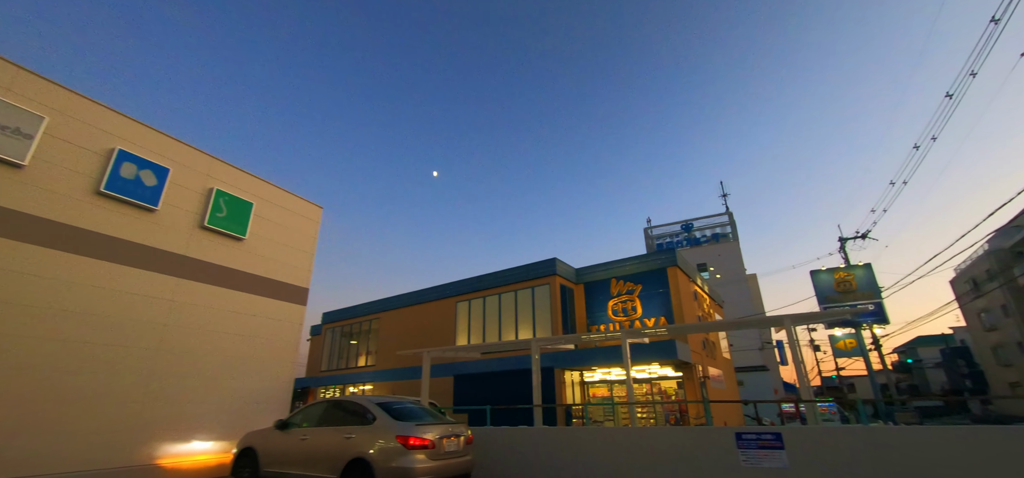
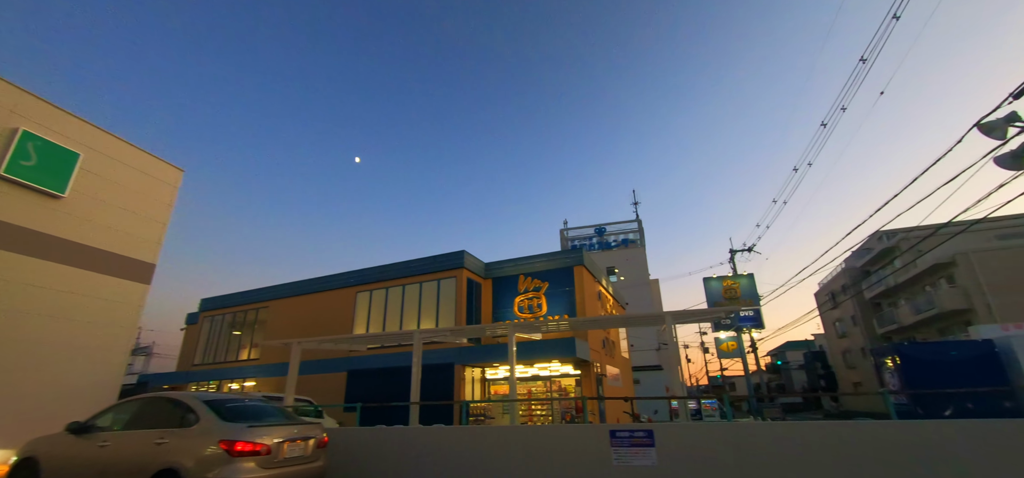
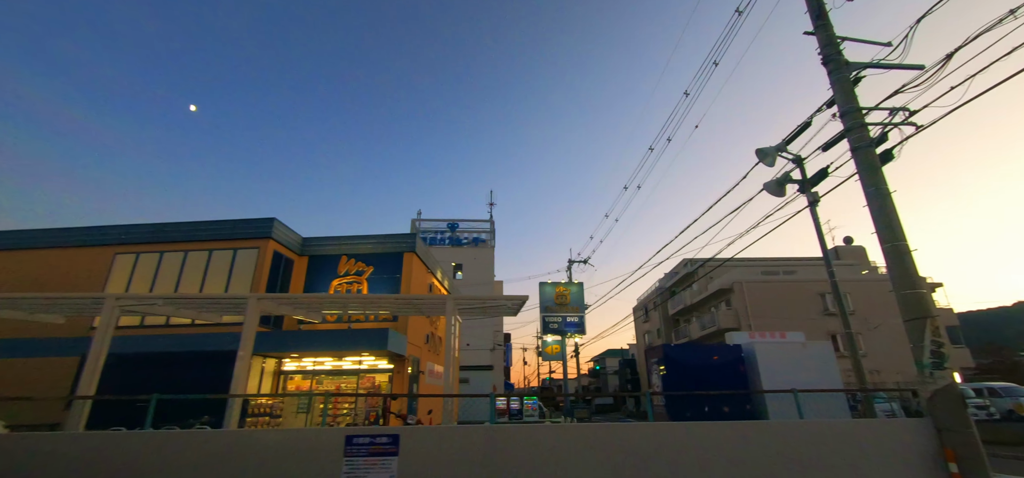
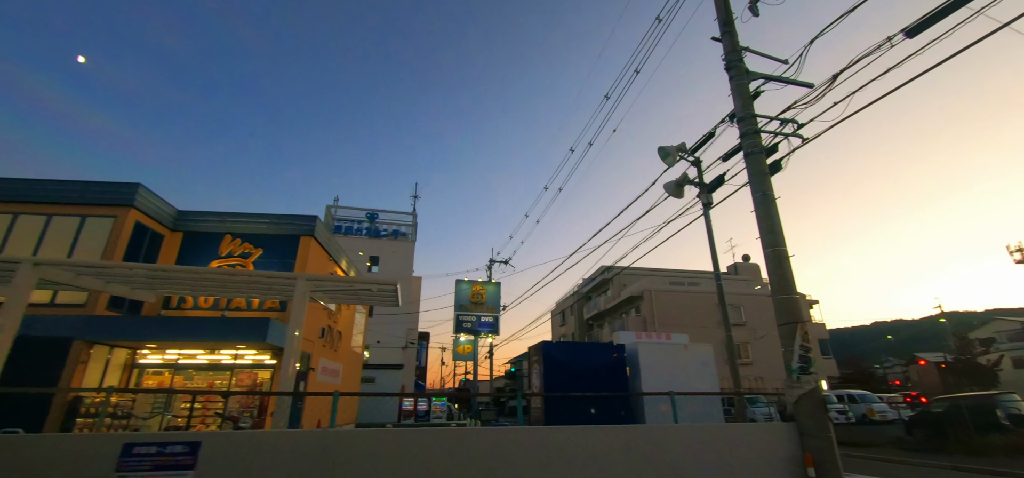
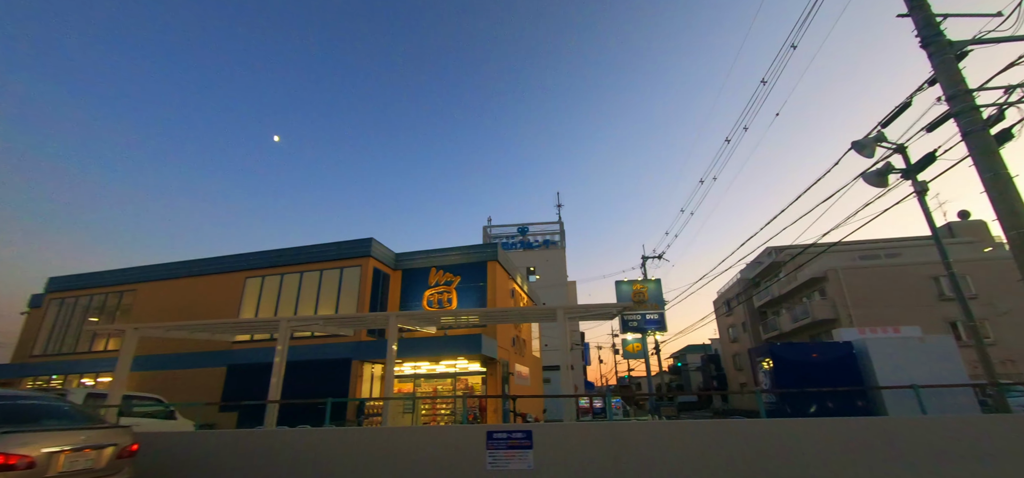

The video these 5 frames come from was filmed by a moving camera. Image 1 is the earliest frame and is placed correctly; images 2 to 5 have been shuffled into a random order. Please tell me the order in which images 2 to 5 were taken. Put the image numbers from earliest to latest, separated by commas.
2, 5, 3, 4
